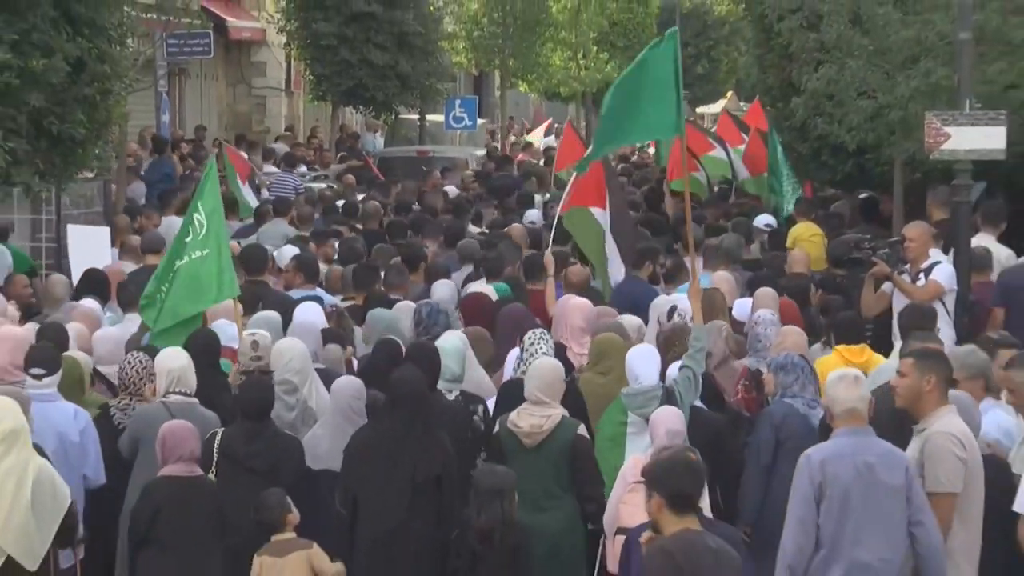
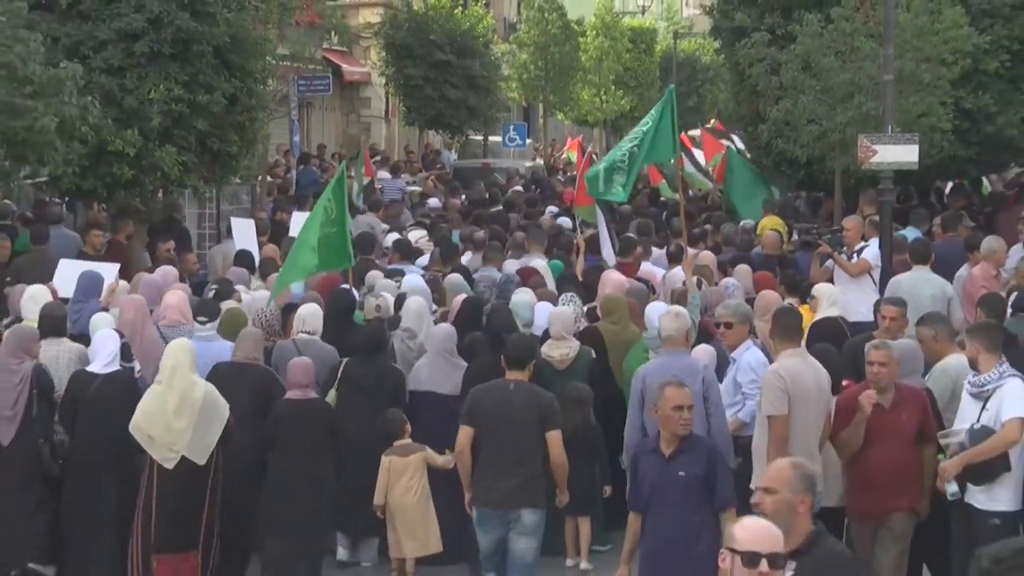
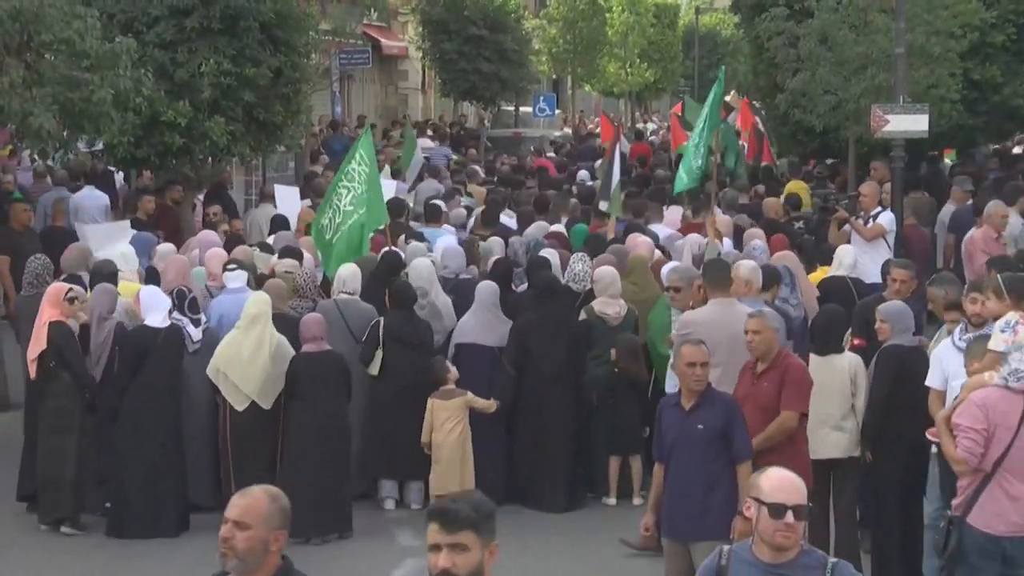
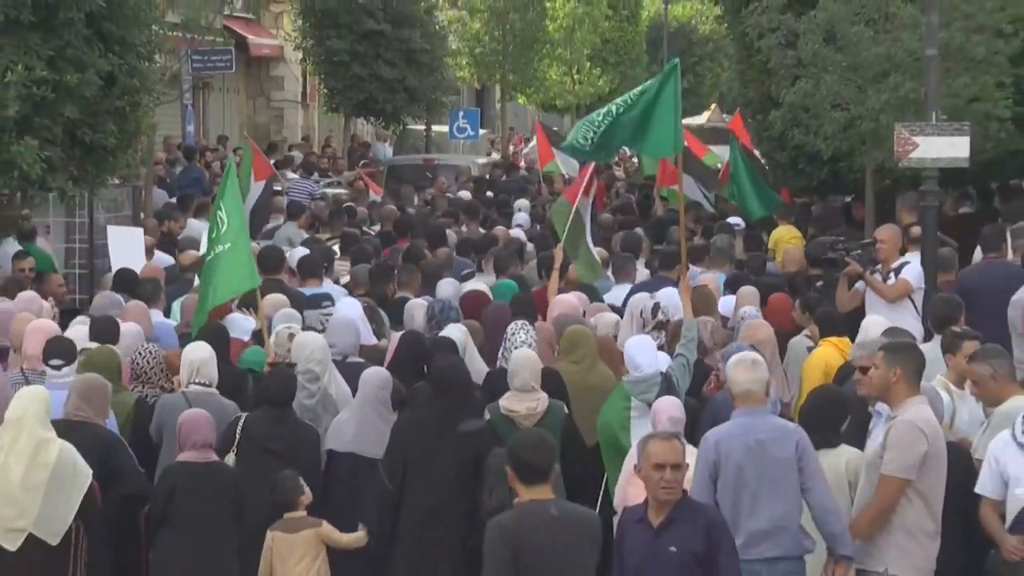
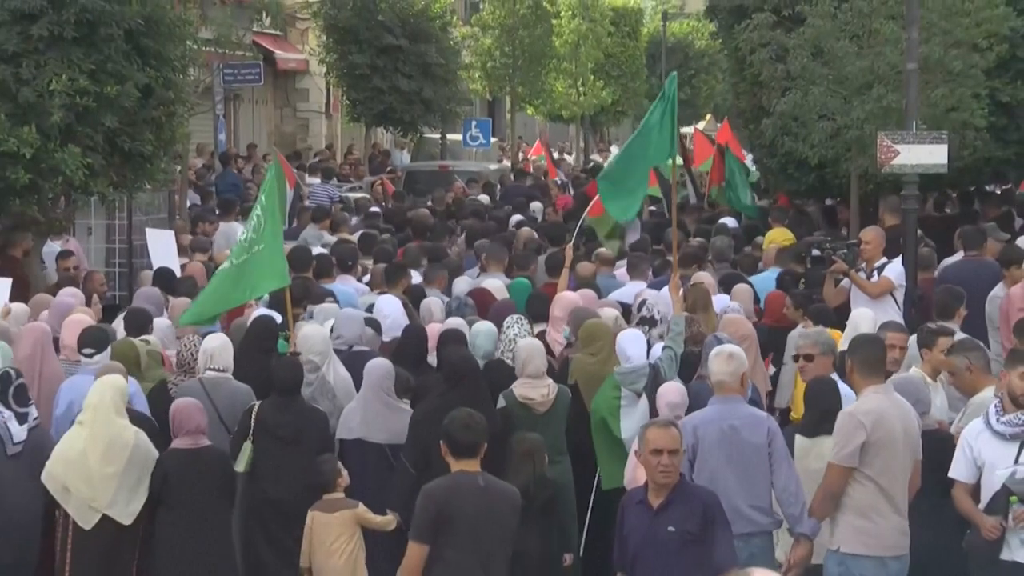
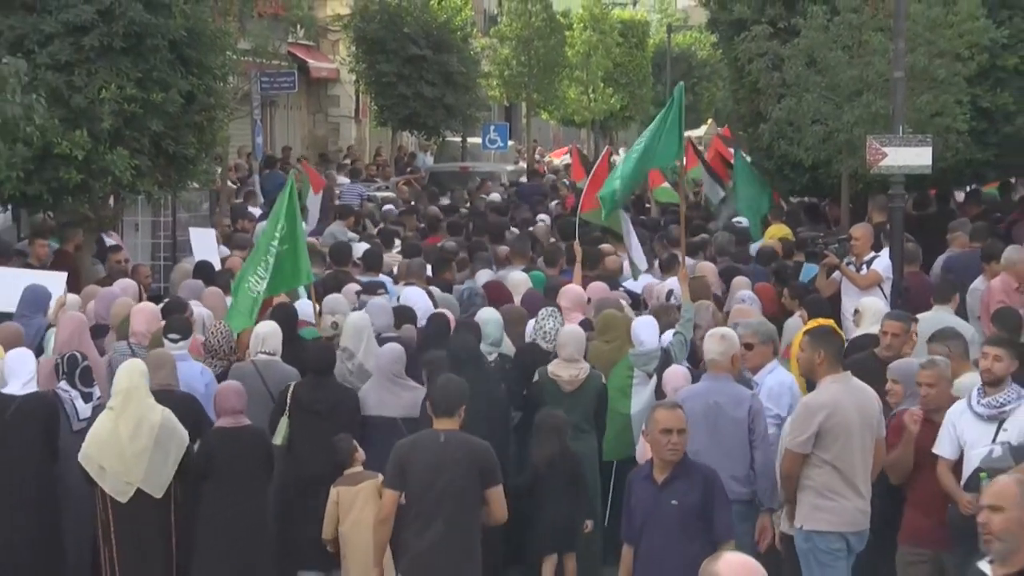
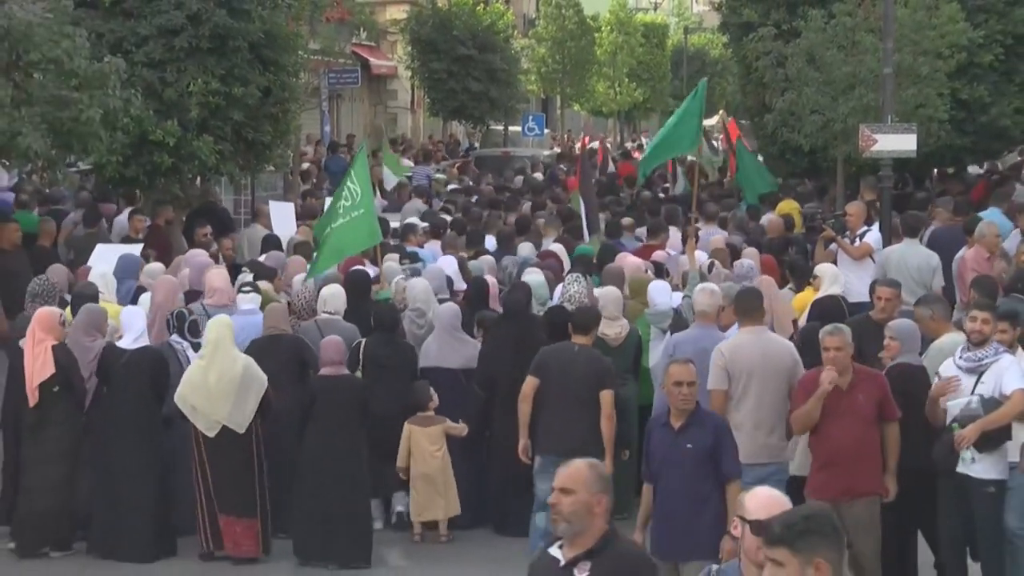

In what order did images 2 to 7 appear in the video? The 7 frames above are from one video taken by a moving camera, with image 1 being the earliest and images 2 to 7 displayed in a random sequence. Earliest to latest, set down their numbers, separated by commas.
4, 5, 6, 2, 7, 3
